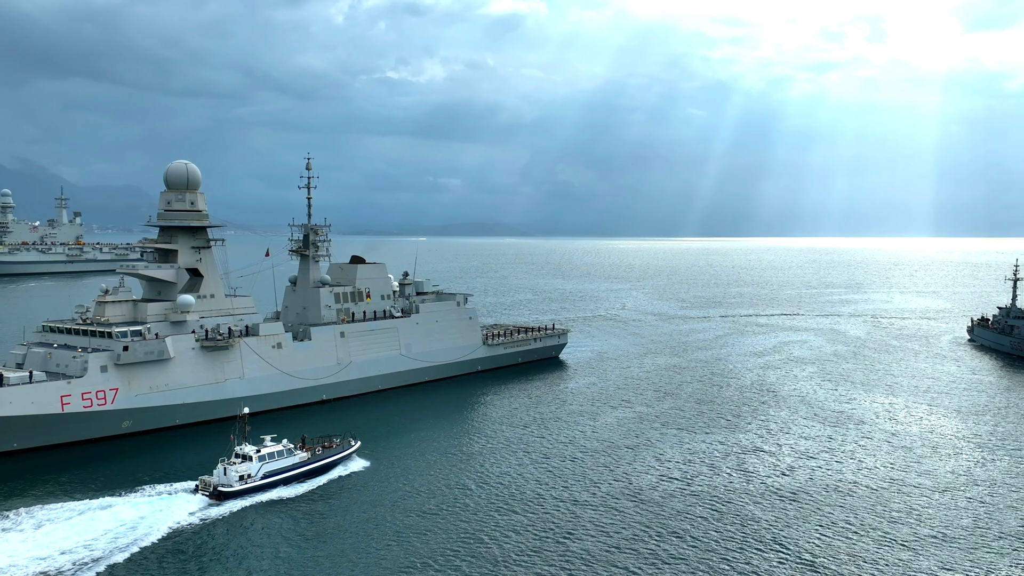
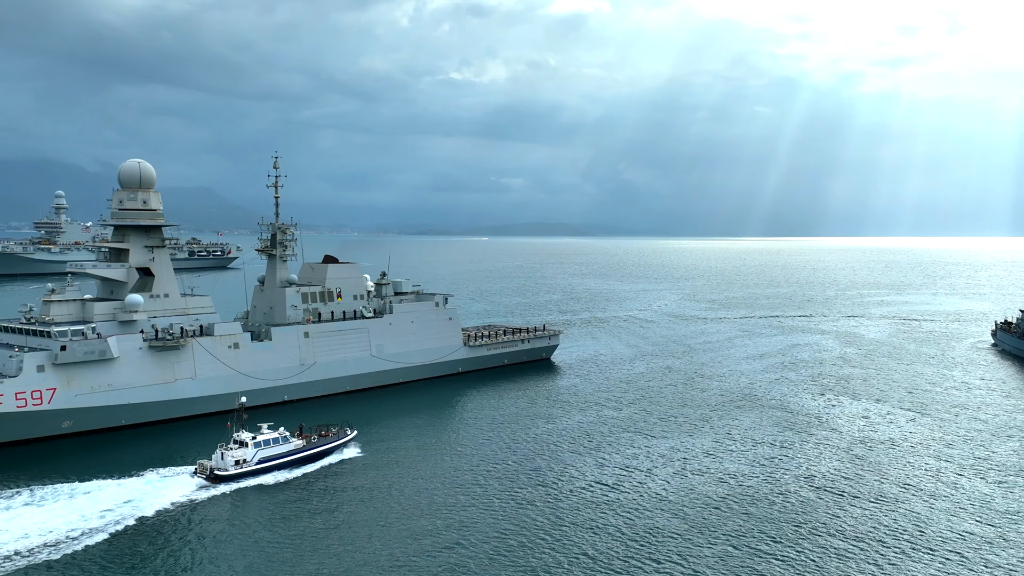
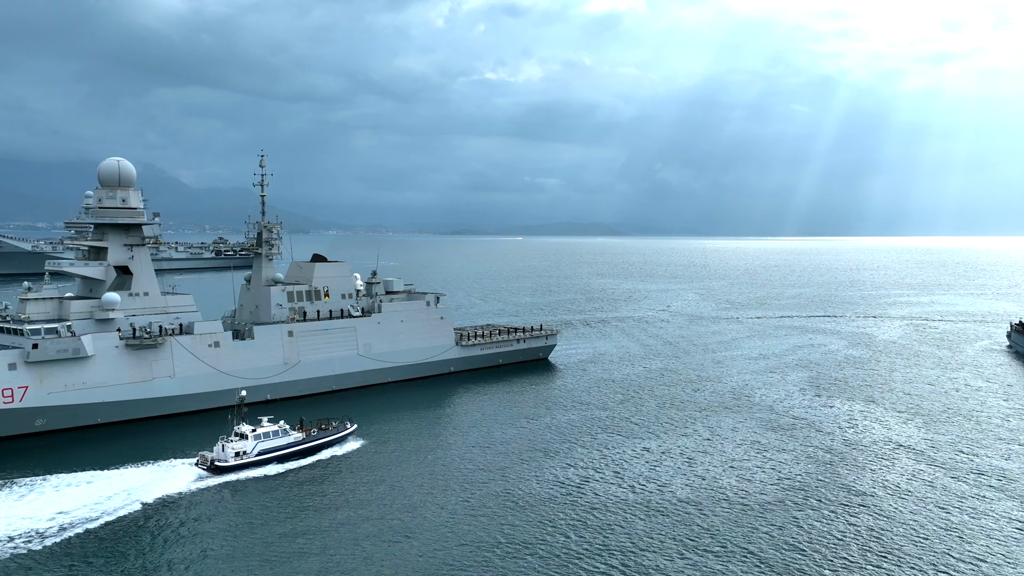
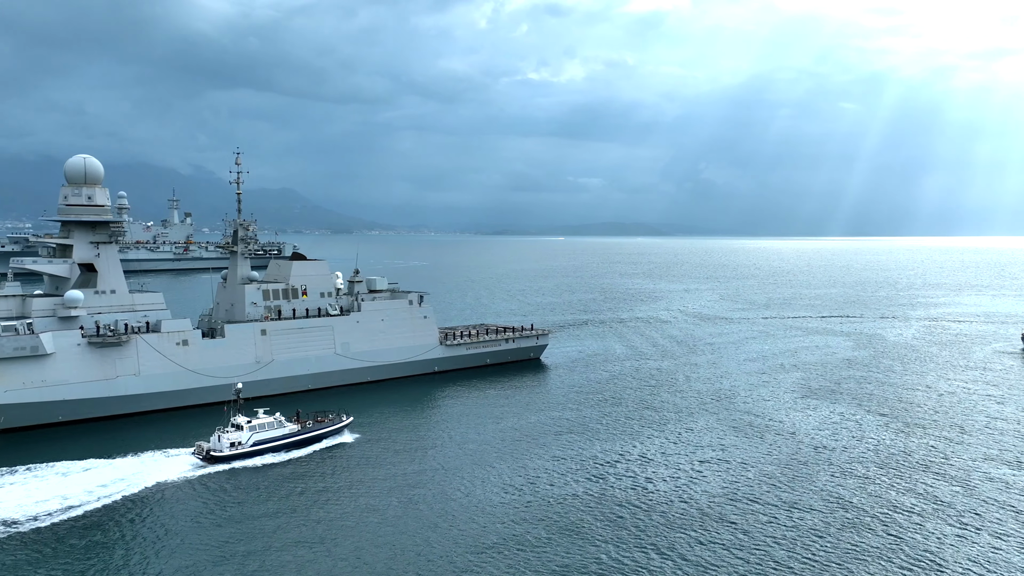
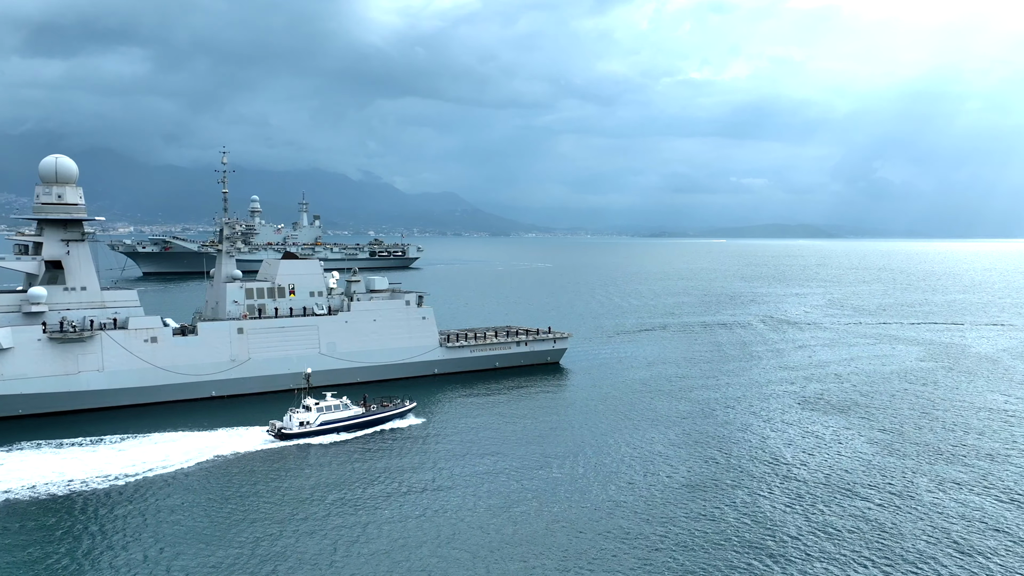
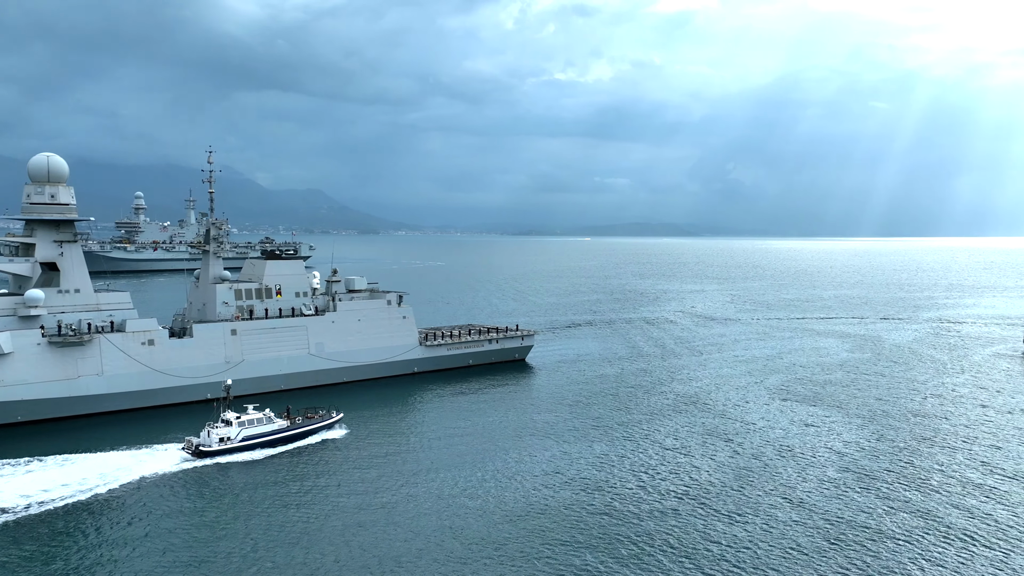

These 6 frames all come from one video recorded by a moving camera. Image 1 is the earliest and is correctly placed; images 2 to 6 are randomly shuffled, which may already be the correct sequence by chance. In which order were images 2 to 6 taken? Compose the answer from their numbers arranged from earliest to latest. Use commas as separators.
2, 3, 4, 6, 5
